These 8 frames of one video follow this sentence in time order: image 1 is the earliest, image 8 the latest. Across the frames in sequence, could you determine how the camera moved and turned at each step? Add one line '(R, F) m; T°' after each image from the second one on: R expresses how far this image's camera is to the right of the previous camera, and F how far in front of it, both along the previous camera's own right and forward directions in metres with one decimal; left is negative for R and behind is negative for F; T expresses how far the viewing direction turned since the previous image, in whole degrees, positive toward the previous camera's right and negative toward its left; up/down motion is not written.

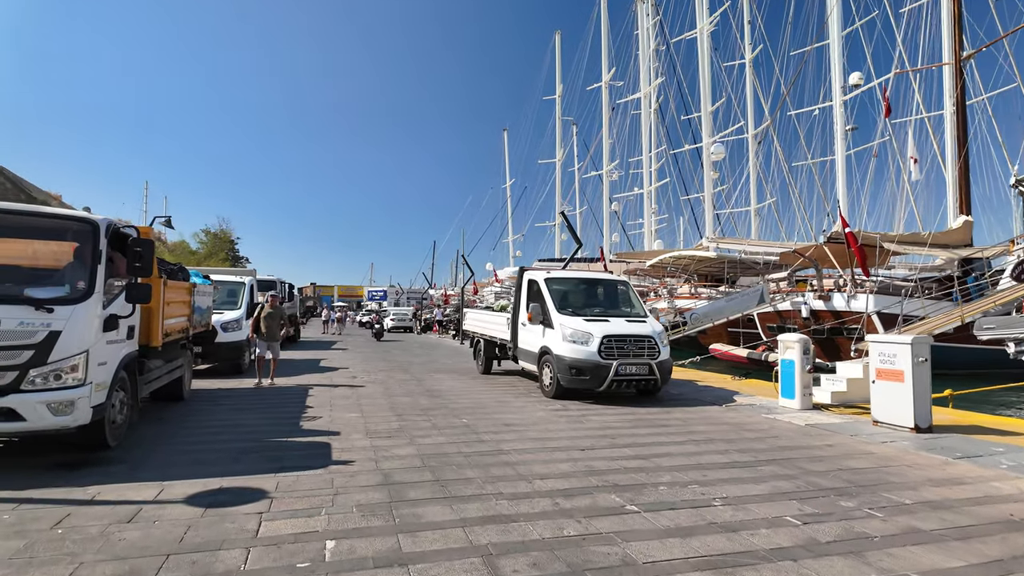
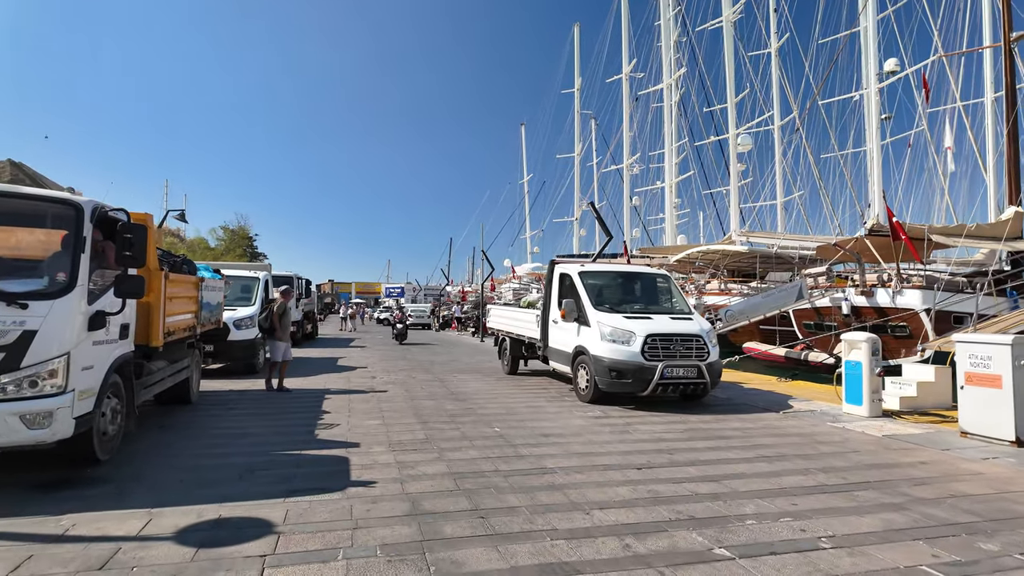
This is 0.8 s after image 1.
(-0.3, +0.8) m; -2°
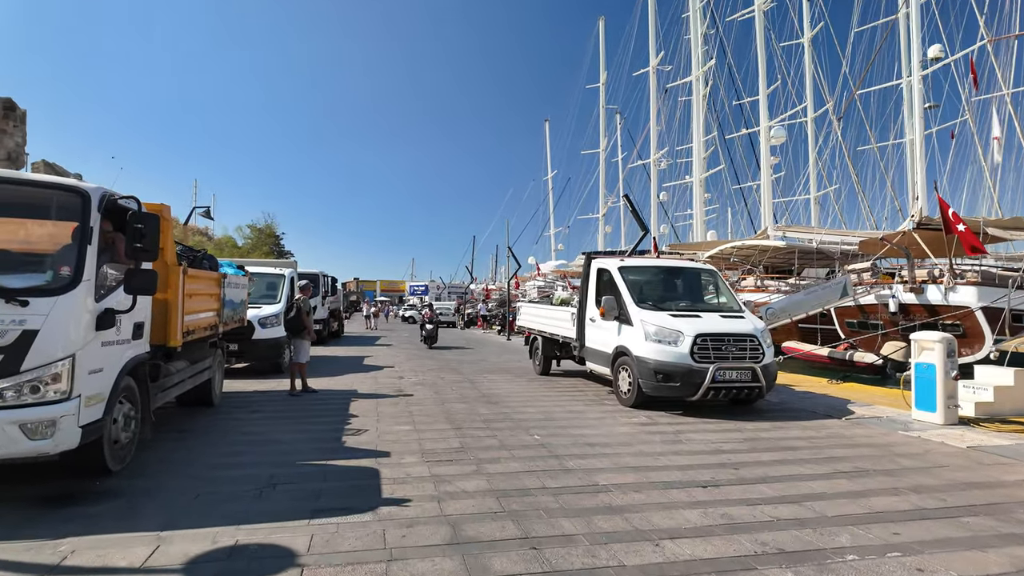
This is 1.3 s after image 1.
(-0.2, +0.6) m; -2°
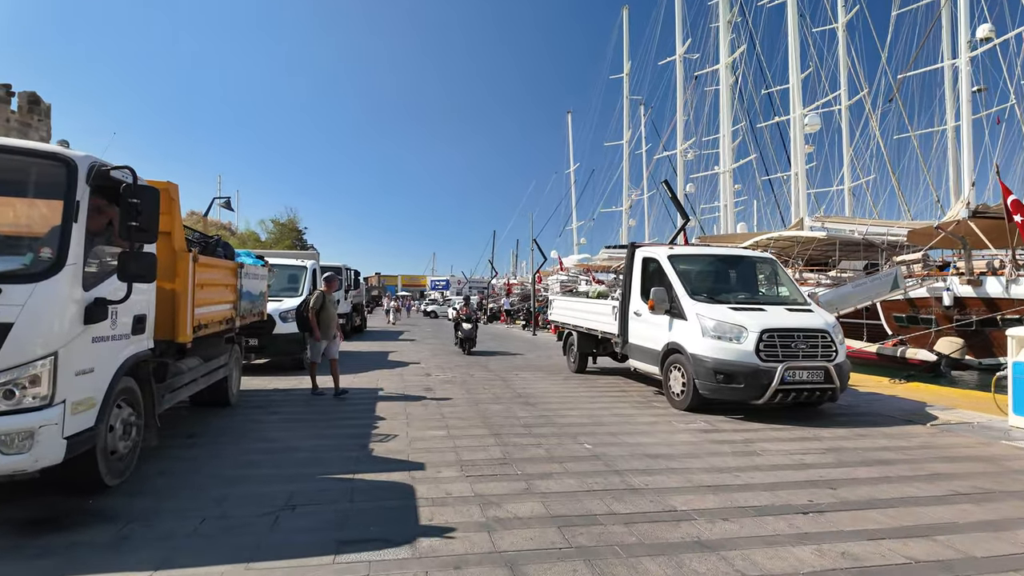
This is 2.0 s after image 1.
(-0.3, +0.8) m; -2°
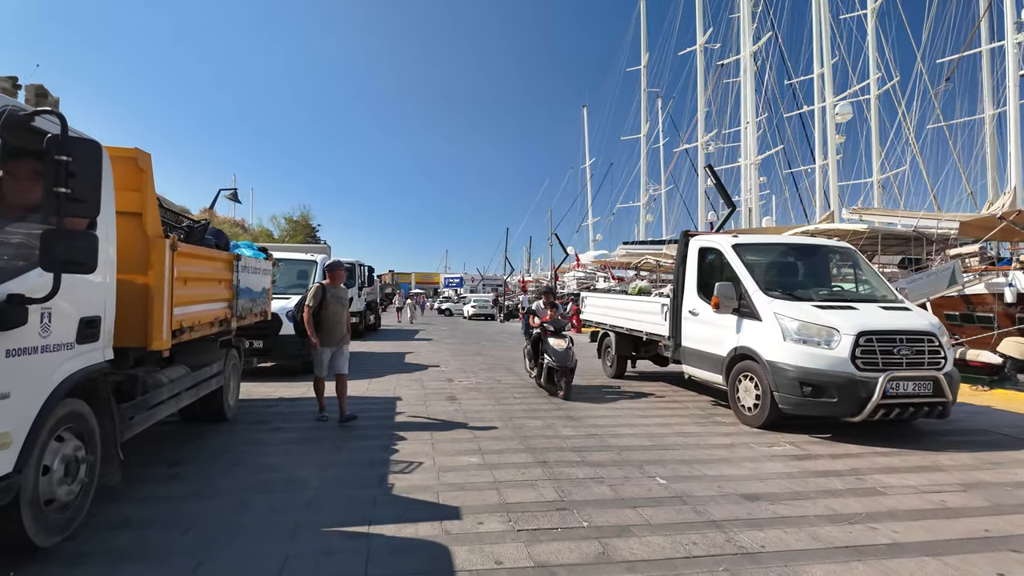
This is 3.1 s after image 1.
(-0.3, +1.2) m; -1°
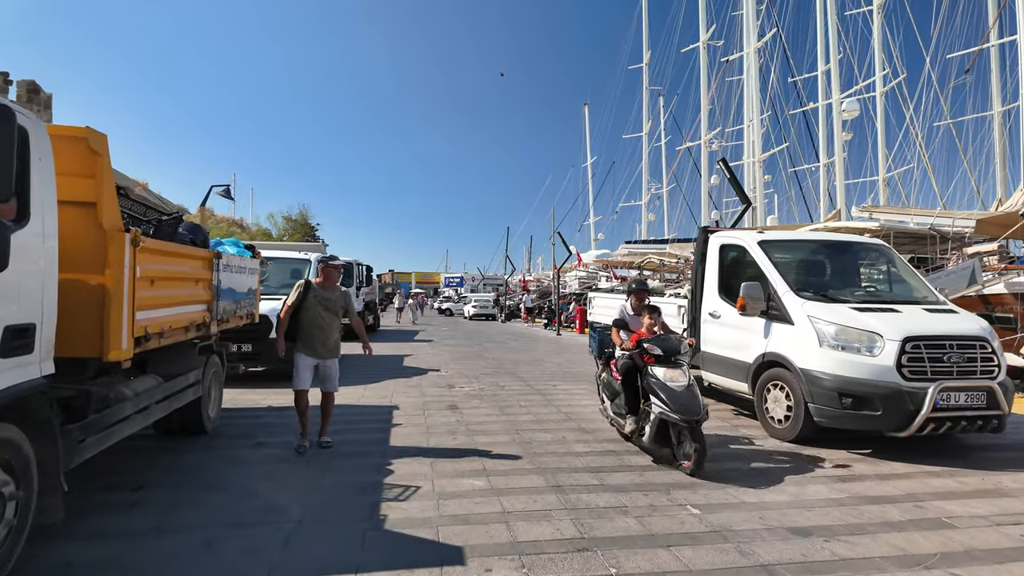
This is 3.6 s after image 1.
(-0.1, +0.6) m; 0°
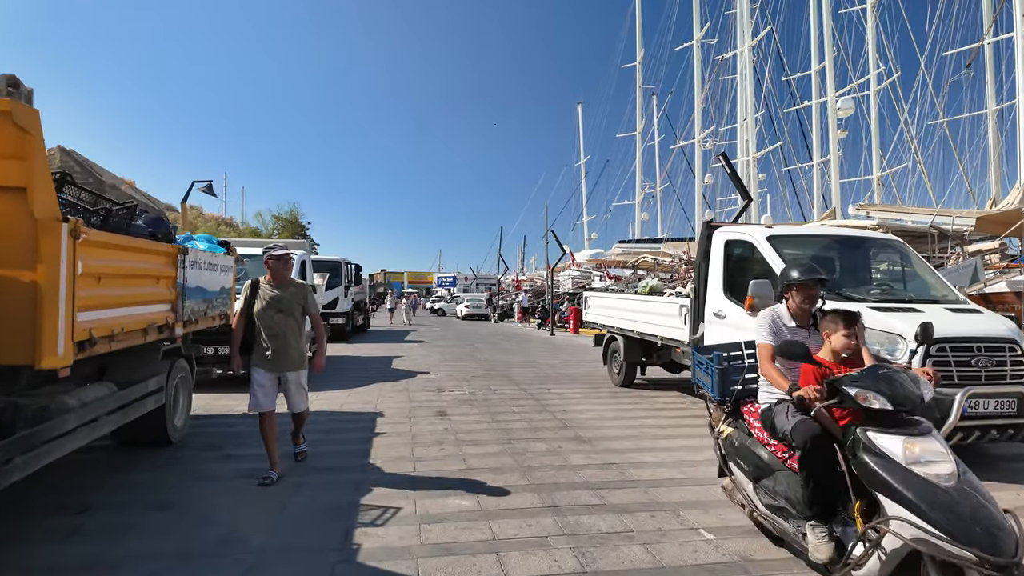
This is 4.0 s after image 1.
(0.0, +0.5) m; +1°
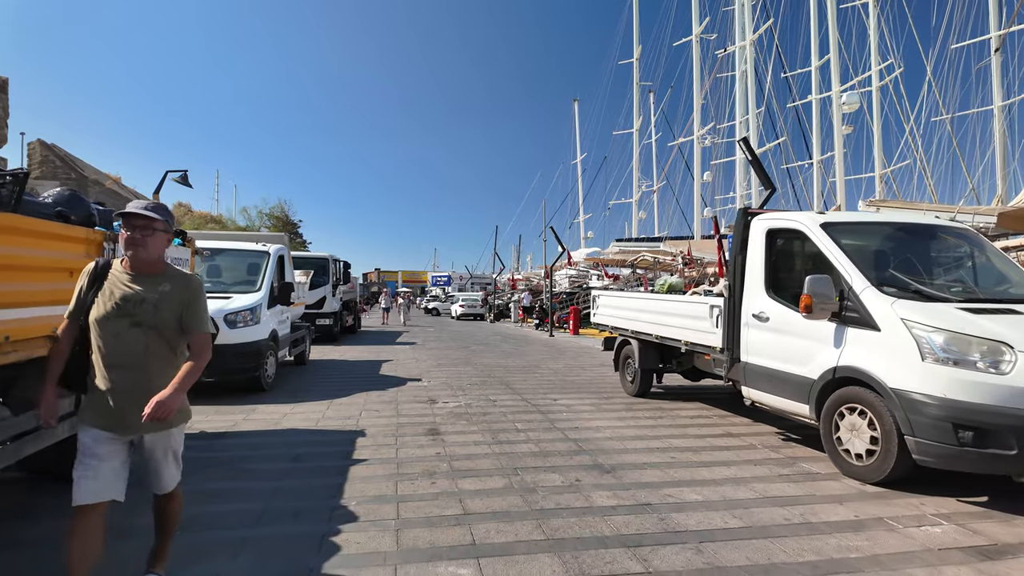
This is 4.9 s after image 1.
(-0.1, +1.0) m; +1°
